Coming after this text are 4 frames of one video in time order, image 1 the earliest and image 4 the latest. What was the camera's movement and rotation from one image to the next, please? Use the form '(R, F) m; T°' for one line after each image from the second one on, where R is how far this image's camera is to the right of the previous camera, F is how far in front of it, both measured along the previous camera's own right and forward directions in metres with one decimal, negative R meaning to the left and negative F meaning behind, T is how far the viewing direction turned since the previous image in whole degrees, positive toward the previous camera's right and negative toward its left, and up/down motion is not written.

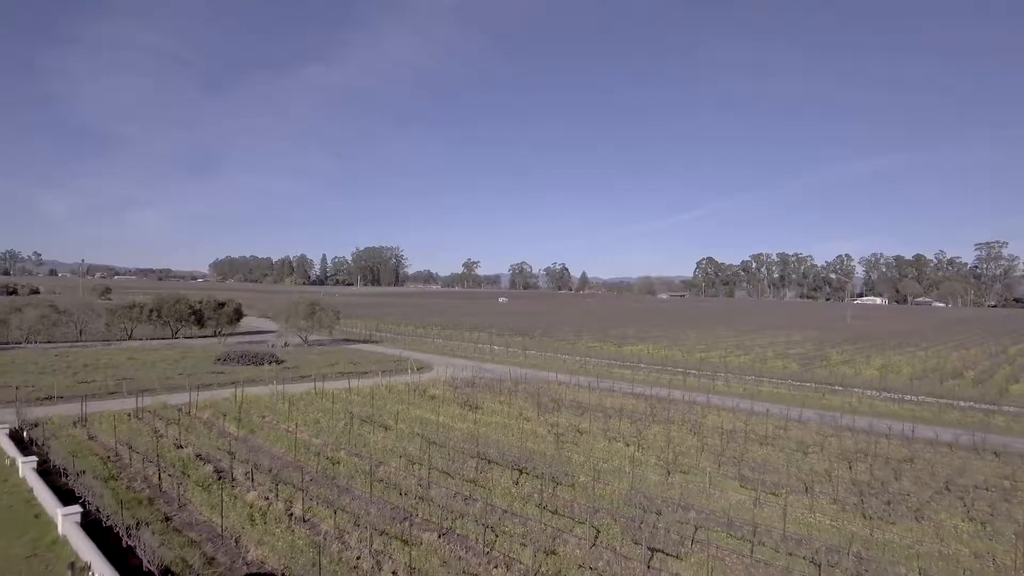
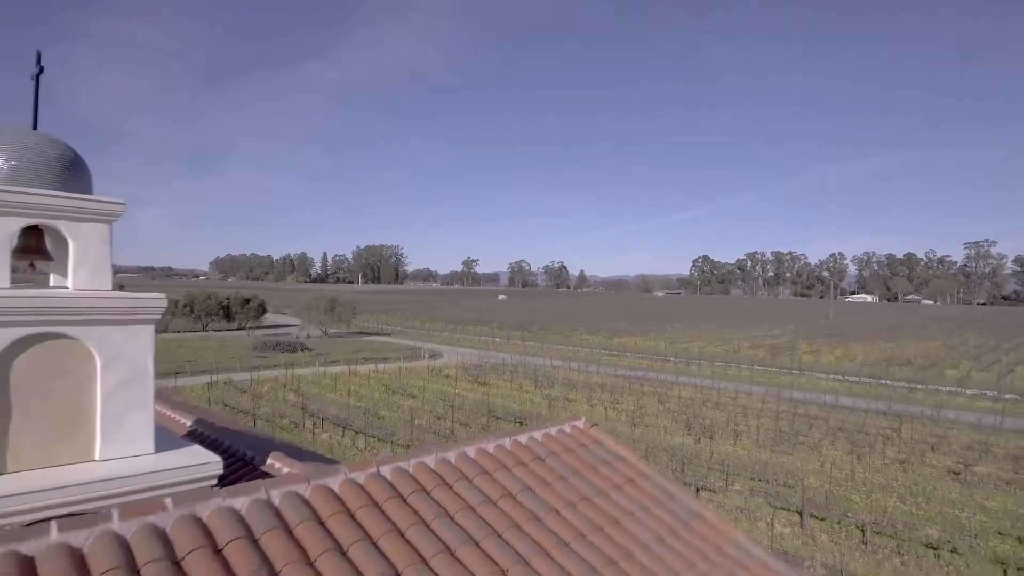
(-0.1, -4.4) m; 0°
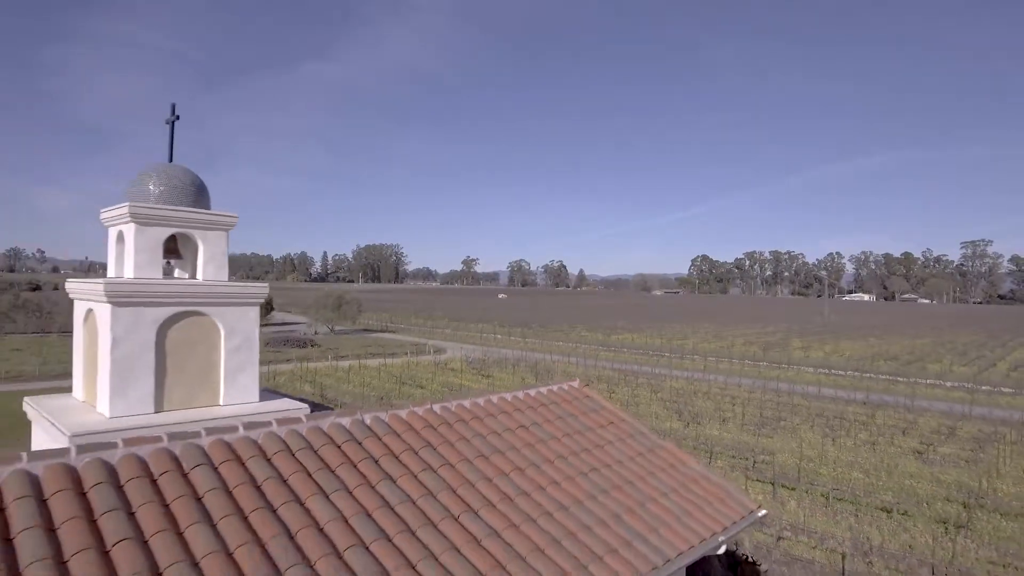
(-0.1, -1.5) m; 0°
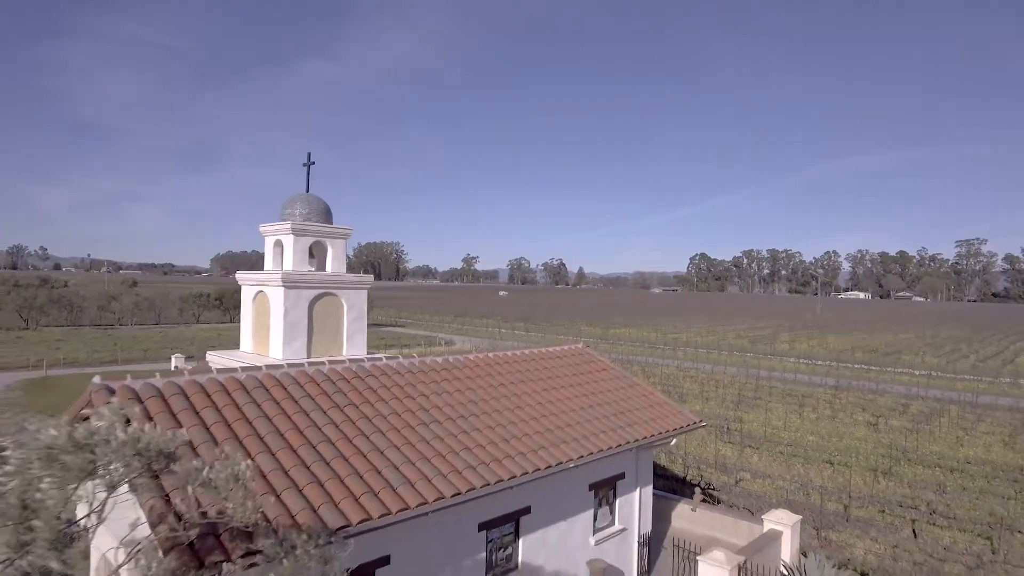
(-0.4, -2.7) m; 0°
